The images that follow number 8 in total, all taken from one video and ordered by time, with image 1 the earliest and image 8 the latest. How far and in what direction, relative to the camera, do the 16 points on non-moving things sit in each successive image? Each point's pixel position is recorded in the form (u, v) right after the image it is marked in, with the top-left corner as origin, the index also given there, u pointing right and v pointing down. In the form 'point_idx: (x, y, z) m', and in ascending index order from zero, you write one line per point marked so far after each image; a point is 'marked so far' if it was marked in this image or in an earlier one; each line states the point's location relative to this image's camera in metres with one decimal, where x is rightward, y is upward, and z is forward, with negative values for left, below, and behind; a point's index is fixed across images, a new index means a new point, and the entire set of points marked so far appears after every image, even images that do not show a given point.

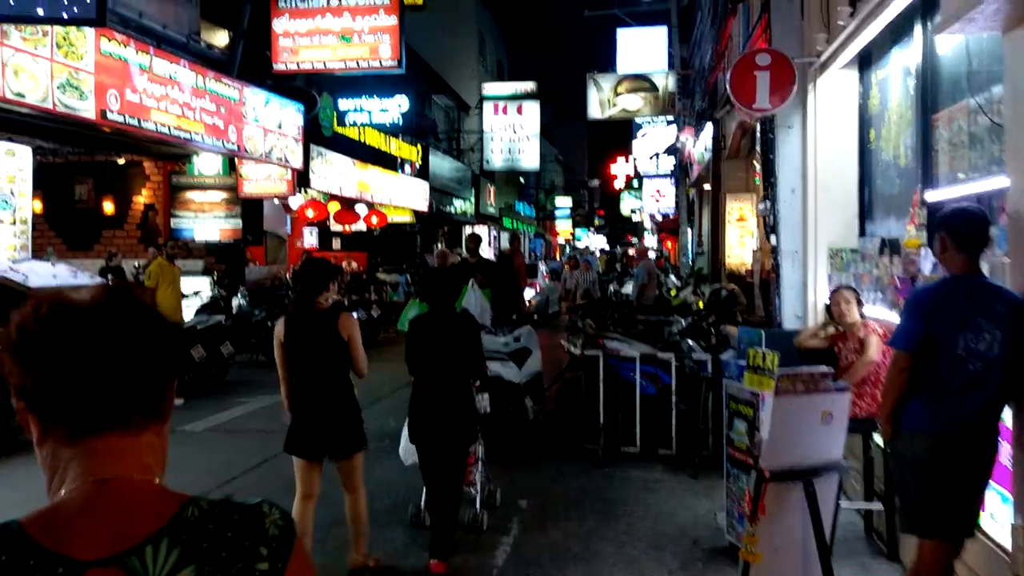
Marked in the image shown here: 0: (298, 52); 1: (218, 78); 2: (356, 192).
0: (-3.5, +3.9, +14.6) m
1: (-4.2, +3.0, +12.5) m
2: (-3.4, +2.1, +18.8) m
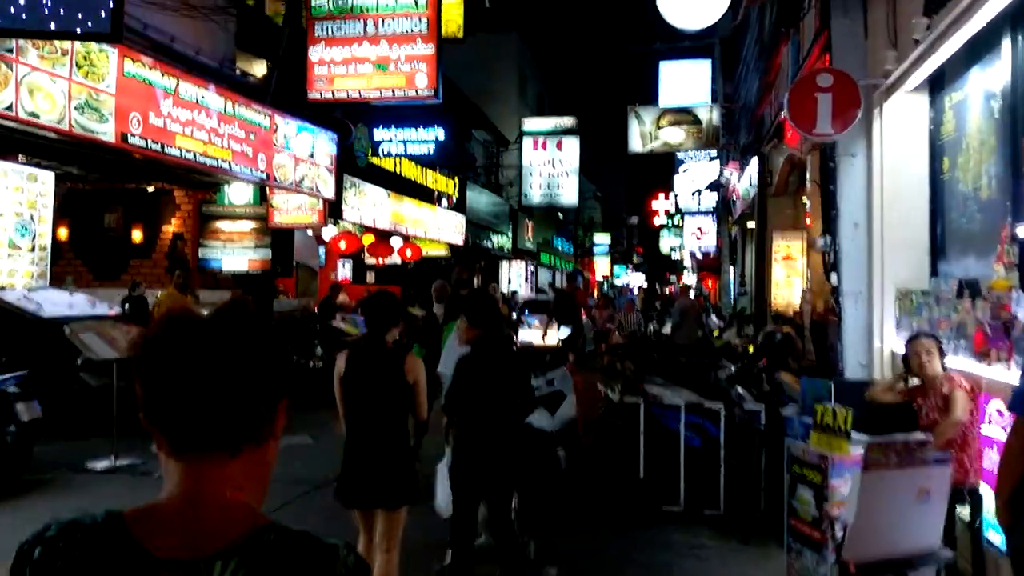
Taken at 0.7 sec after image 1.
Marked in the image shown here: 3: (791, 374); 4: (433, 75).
0: (-2.9, +3.3, +14.3) m
1: (-3.7, +2.6, +12.2) m
2: (-2.6, +1.3, +18.4) m
3: (+2.3, -0.7, +7.4) m
4: (-1.3, +3.4, +14.2) m
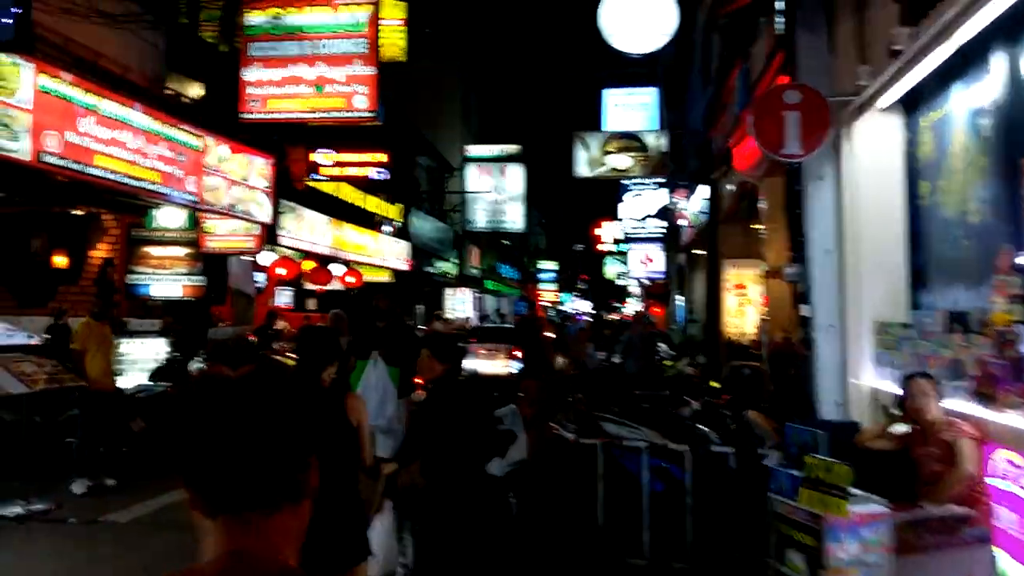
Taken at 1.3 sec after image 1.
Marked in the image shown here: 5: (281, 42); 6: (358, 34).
0: (-3.7, +2.9, +13.6) m
1: (-4.4, +2.2, +11.5) m
2: (-3.7, +0.8, +17.7) m
3: (+1.9, -1.0, +6.9) m
4: (-2.1, +3.0, +13.5) m
5: (-3.6, +3.8, +13.6) m
6: (-2.4, +4.0, +13.6) m
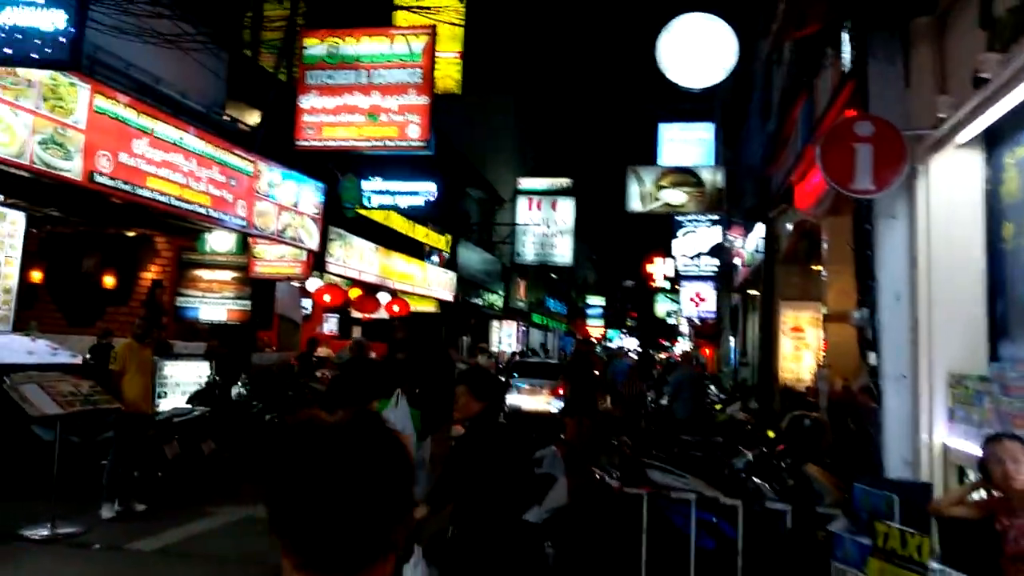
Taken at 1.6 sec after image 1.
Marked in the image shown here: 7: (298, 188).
0: (-2.9, +2.5, +13.6) m
1: (-3.7, +1.9, +11.5) m
2: (-2.7, +0.2, +17.6) m
3: (+2.2, -1.3, +6.4) m
4: (-1.3, +2.5, +13.4) m
5: (-2.7, +3.4, +13.6) m
6: (-1.5, +3.5, +13.6) m
7: (-3.3, +1.5, +13.4) m
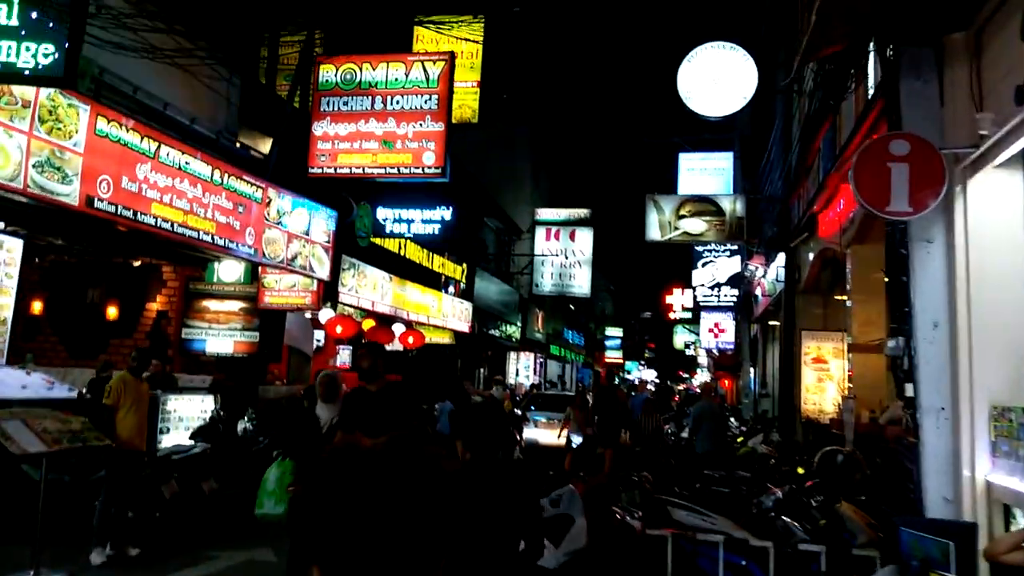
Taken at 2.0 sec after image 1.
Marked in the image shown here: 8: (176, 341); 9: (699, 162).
0: (-2.7, +2.0, +13.4) m
1: (-3.5, +1.5, +11.3) m
2: (-2.4, -0.4, +17.3) m
3: (+2.3, -1.5, +6.0) m
4: (-1.1, +2.0, +13.3) m
5: (-2.5, +2.9, +13.5) m
6: (-1.3, +3.0, +13.5) m
7: (-3.0, +1.1, +13.2) m
8: (-5.6, -0.9, +14.6) m
9: (+4.1, +2.8, +19.4) m
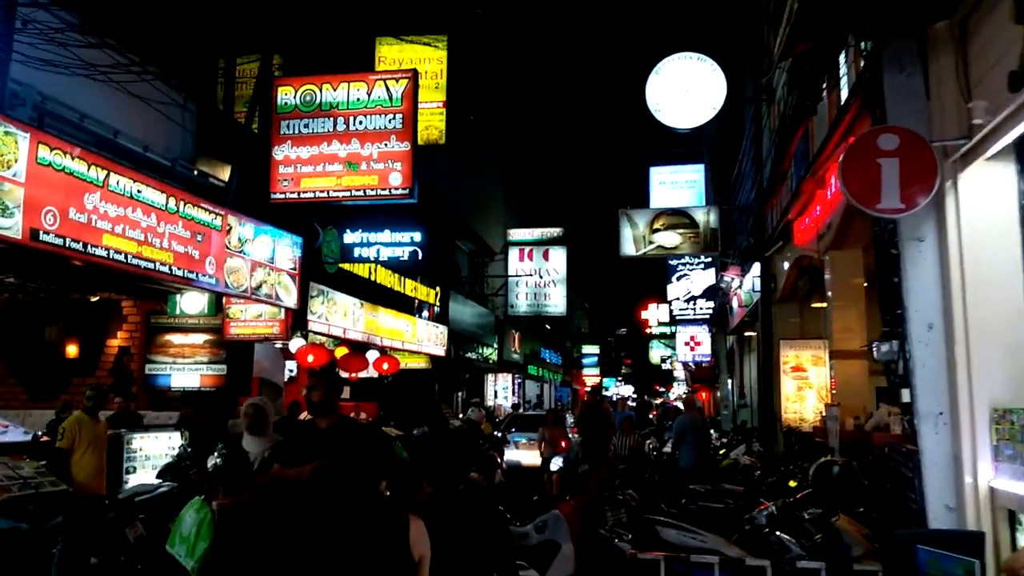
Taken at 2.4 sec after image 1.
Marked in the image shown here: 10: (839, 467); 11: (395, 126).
0: (-3.1, +1.6, +13.1) m
1: (-3.9, +1.1, +10.9) m
2: (-2.9, -0.9, +16.9) m
3: (+2.2, -1.5, +5.8) m
4: (-1.5, +1.7, +13.0) m
5: (-3.0, +2.5, +13.2) m
6: (-1.8, +2.7, +13.2) m
7: (-3.5, +0.7, +12.8) m
8: (-6.0, -1.4, +14.1) m
9: (+3.5, +2.5, +19.3) m
10: (+2.1, -1.2, +5.7) m
11: (-1.8, +2.4, +13.2) m
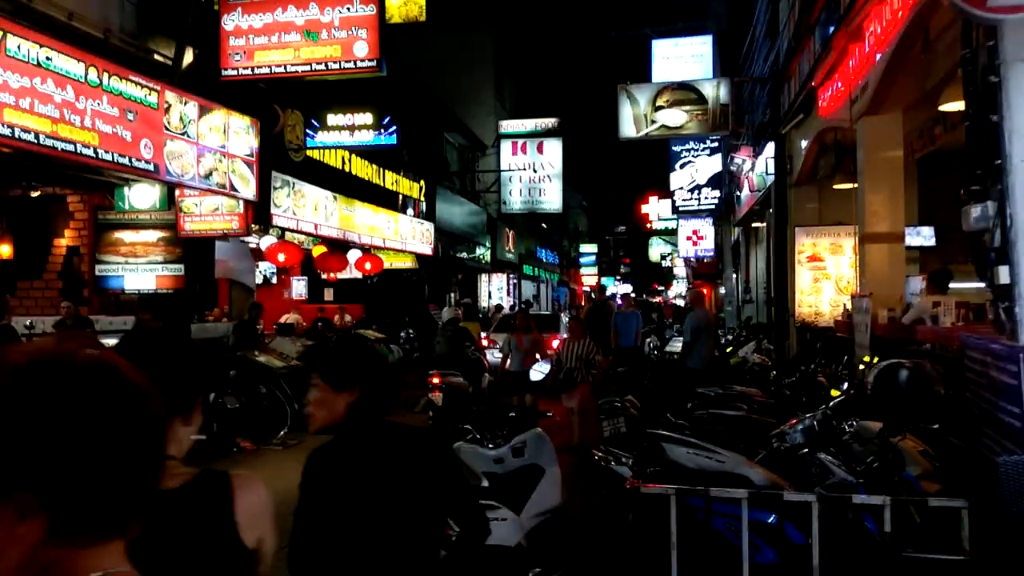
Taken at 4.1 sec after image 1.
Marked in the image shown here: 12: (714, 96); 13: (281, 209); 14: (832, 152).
0: (-3.4, +3.0, +11.4) m
1: (-4.1, +2.3, +9.3) m
2: (-3.1, +1.0, +15.5) m
3: (+2.1, -0.7, +4.5) m
4: (-1.8, +3.2, +11.3) m
5: (-3.3, +4.0, +11.4) m
6: (-2.1, +4.2, +11.4) m
7: (-3.7, +2.1, +11.2) m
8: (-6.1, +0.1, +12.7) m
9: (+3.2, +4.7, +17.4) m
10: (+2.0, -0.4, +4.4) m
11: (-2.0, +3.9, +11.4) m
12: (+3.4, +3.2, +14.9) m
13: (-3.5, +1.2, +13.6) m
14: (+4.5, +1.9, +12.3) m
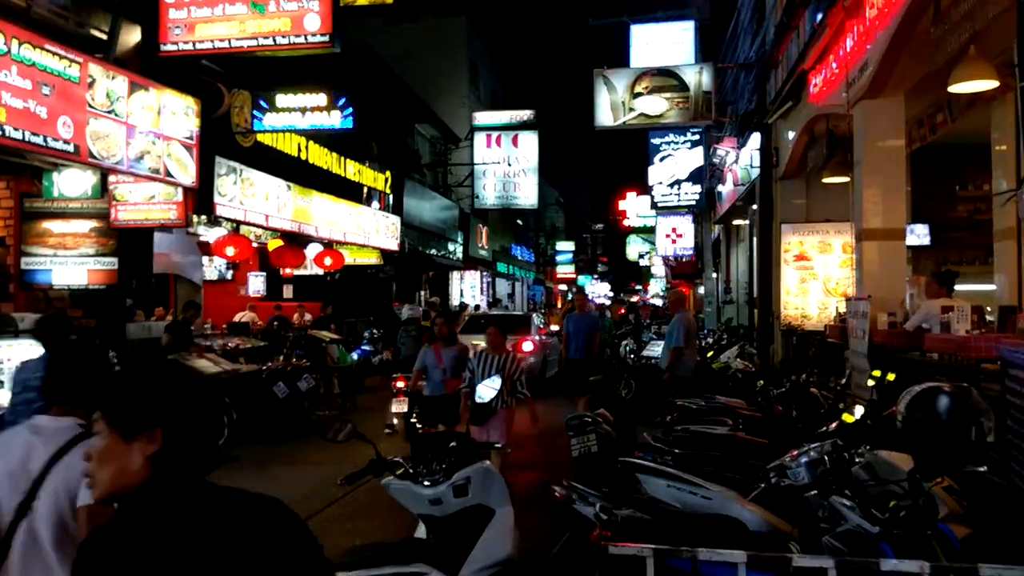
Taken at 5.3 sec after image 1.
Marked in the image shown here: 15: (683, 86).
0: (-3.8, +3.1, +10.4) m
1: (-4.5, +2.3, +8.3) m
2: (-3.6, +1.1, +14.5) m
3: (+1.8, -0.8, +3.6) m
4: (-2.2, +3.2, +10.3) m
5: (-3.6, +4.0, +10.4) m
6: (-2.4, +4.2, +10.4) m
7: (-4.1, +2.1, +10.2) m
8: (-6.6, +0.2, +11.6) m
9: (+2.6, +4.8, +16.6) m
10: (+1.7, -0.4, +3.5) m
11: (-2.4, +3.9, +10.4) m
12: (+2.9, +3.2, +14.0) m
13: (-4.0, +1.3, +12.5) m
14: (+4.1, +1.9, +11.5) m
15: (+2.7, +3.2, +14.0) m
